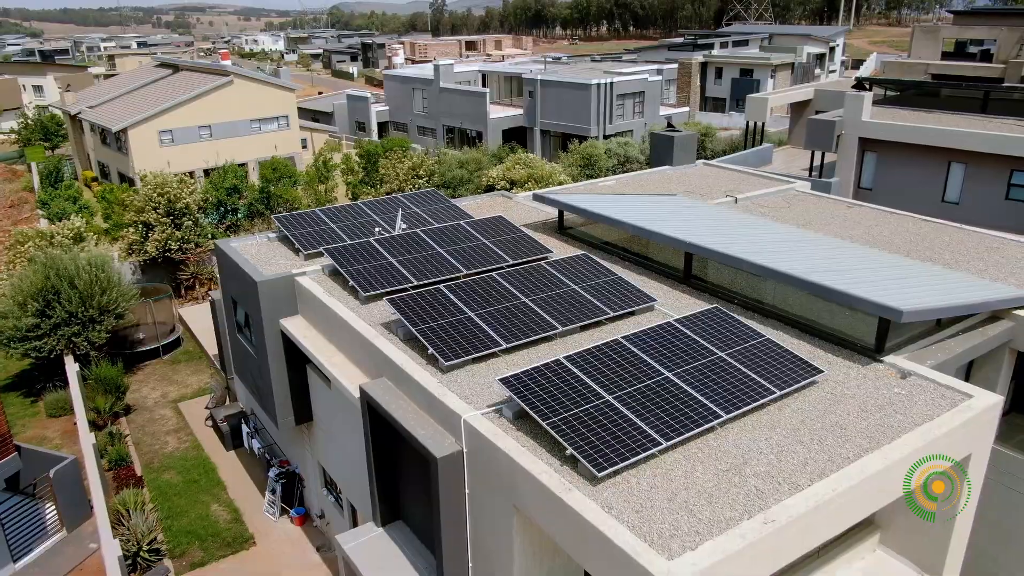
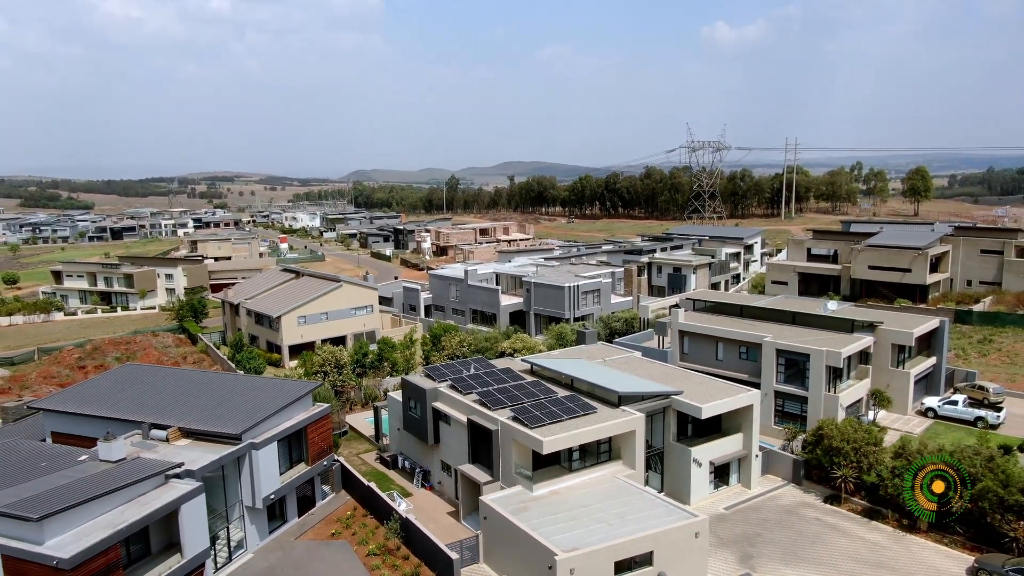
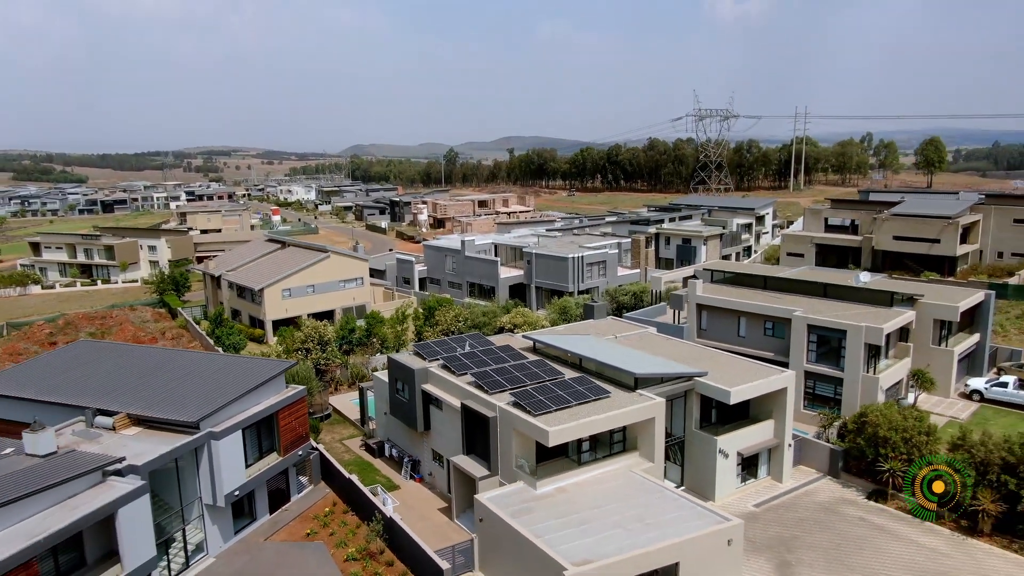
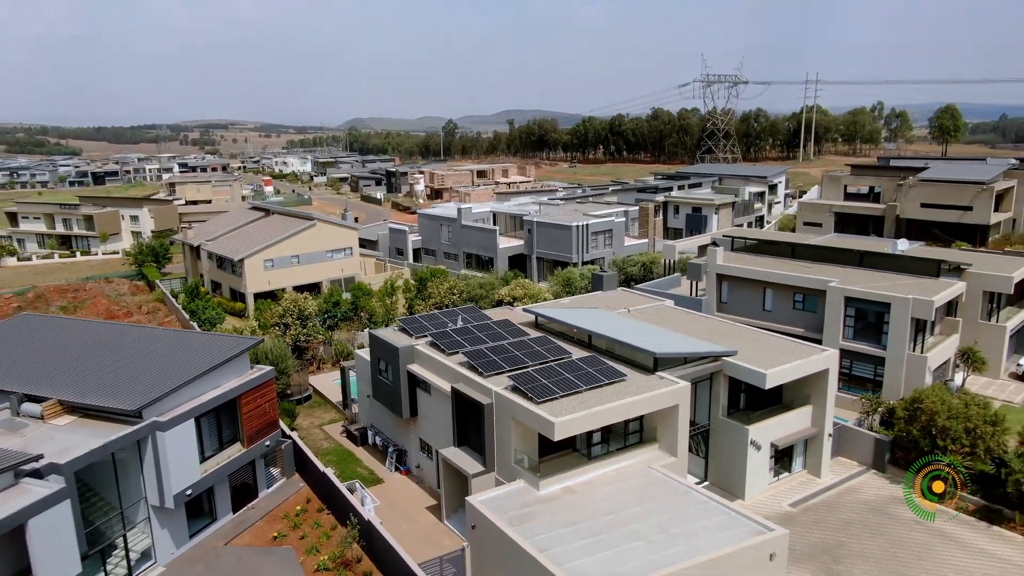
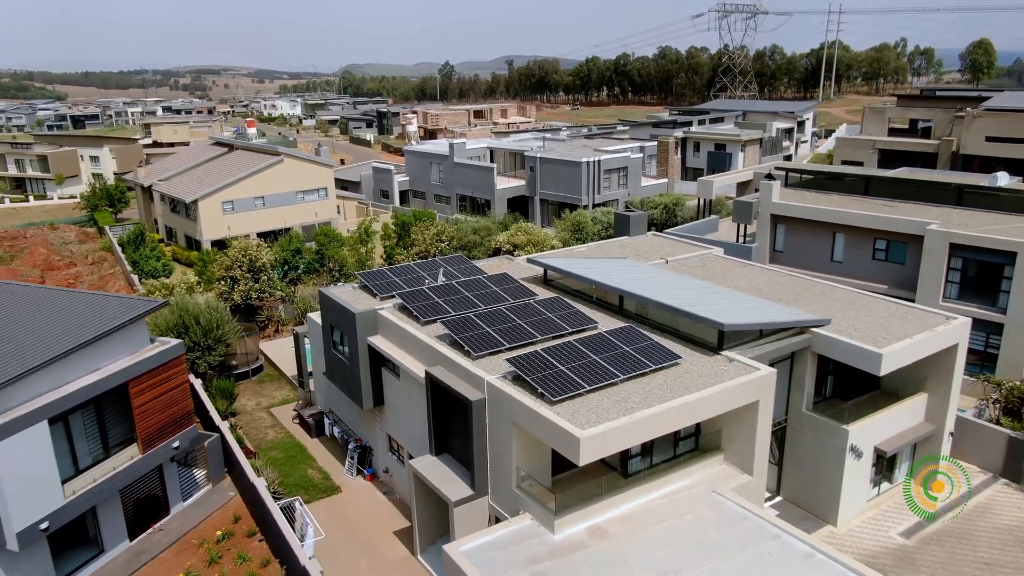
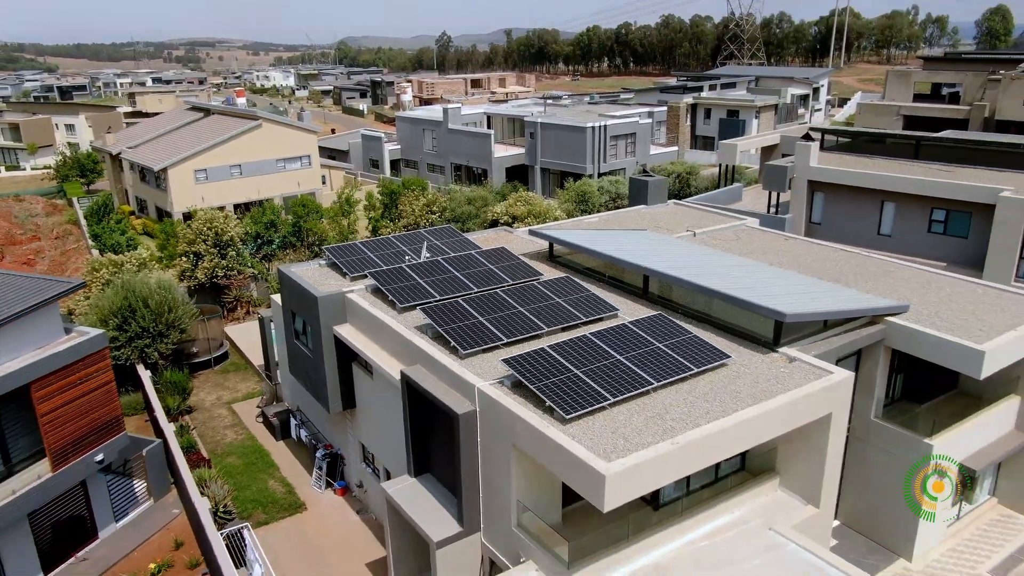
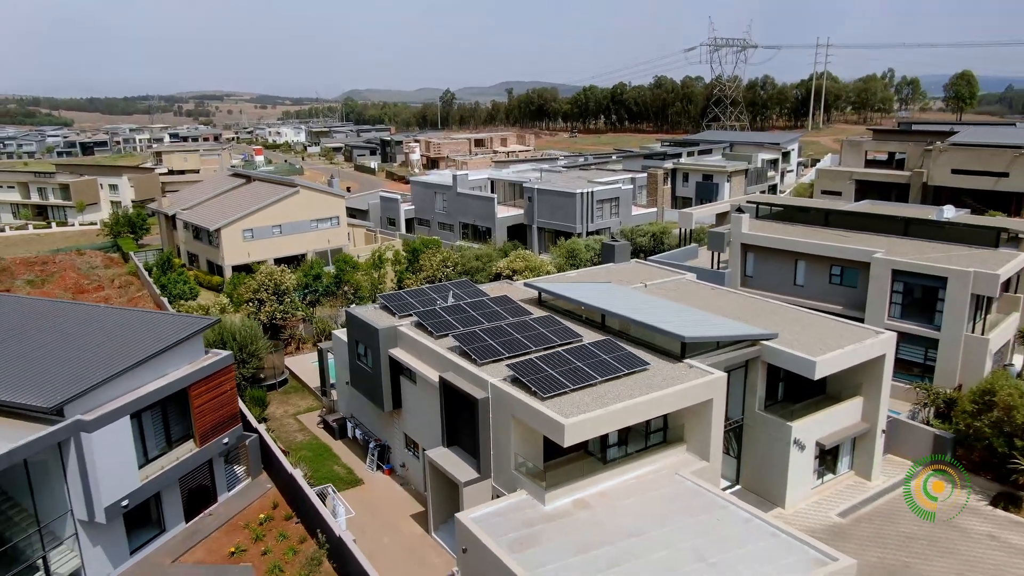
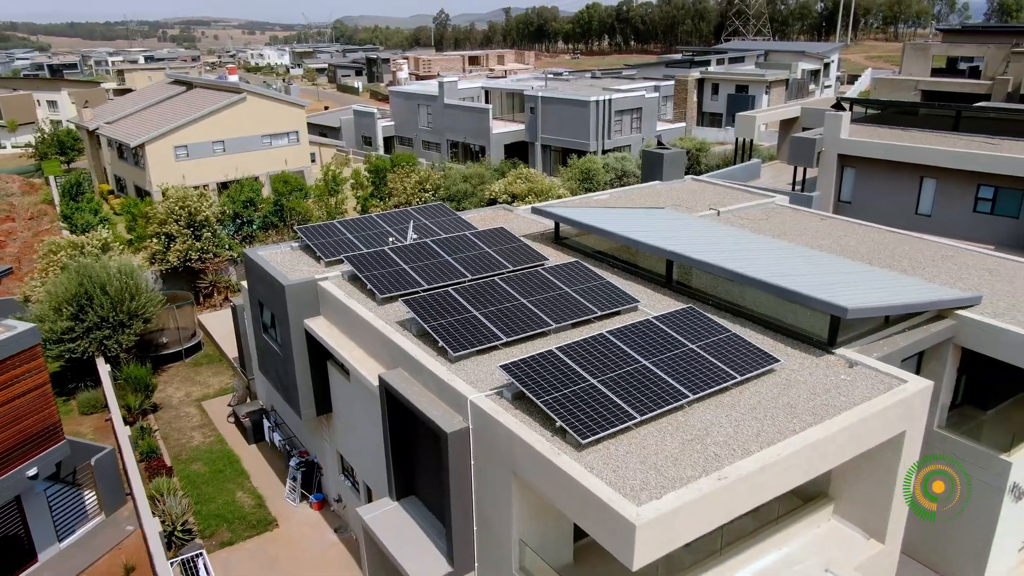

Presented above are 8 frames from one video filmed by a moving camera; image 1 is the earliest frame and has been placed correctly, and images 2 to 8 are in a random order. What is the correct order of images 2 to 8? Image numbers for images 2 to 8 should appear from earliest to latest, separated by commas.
8, 6, 5, 7, 4, 3, 2
